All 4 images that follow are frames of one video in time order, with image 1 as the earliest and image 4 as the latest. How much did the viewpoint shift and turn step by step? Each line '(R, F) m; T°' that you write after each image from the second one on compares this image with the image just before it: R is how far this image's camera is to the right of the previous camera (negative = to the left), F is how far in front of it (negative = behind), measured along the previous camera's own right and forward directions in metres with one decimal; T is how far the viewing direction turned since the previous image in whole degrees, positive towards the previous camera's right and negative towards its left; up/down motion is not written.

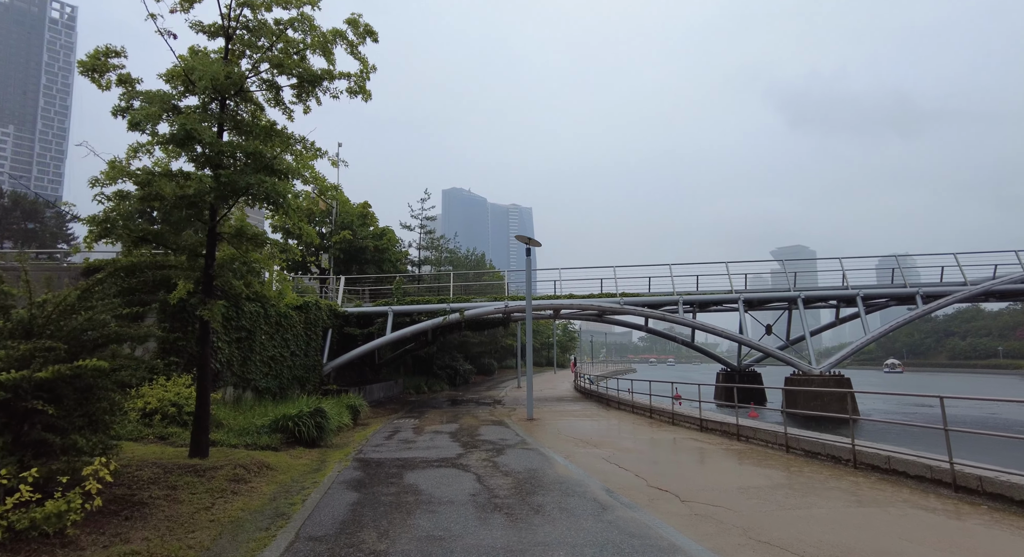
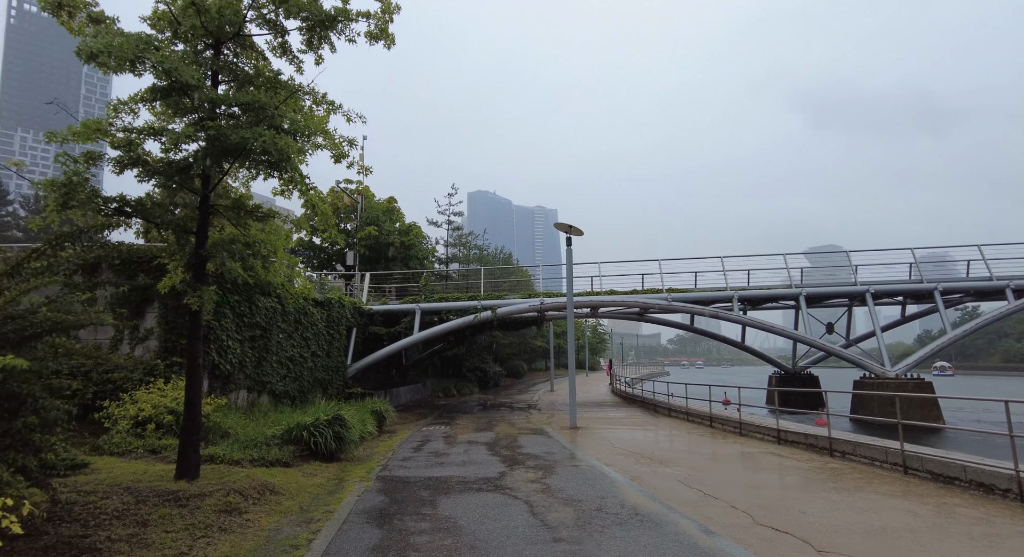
(-0.4, +1.6) m; -3°
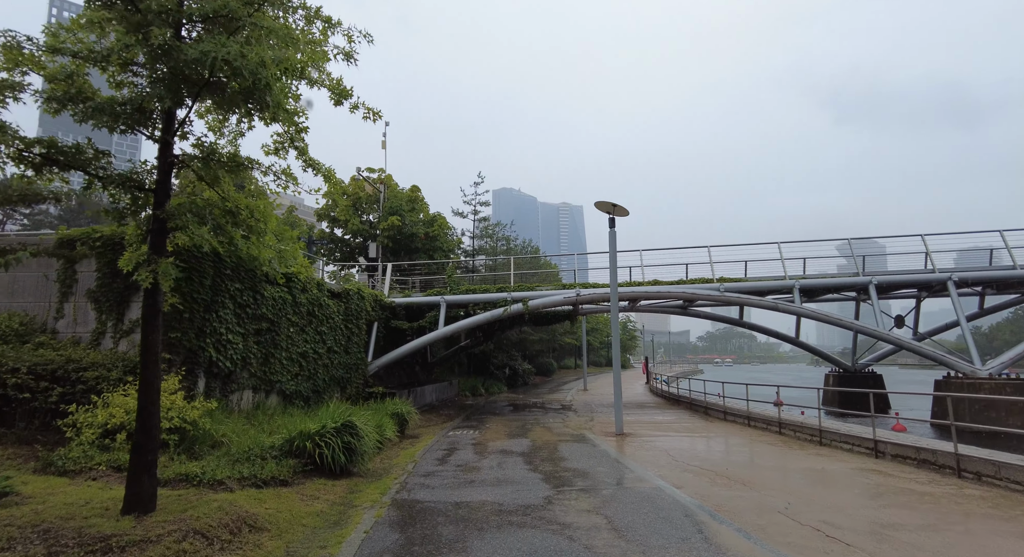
(-0.3, +1.6) m; -3°
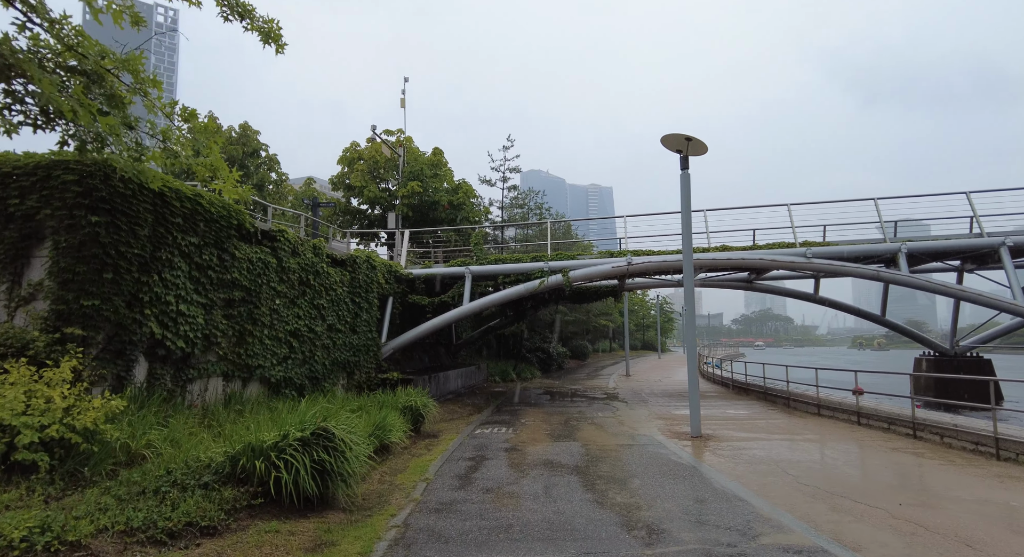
(-0.3, +2.8) m; -3°
